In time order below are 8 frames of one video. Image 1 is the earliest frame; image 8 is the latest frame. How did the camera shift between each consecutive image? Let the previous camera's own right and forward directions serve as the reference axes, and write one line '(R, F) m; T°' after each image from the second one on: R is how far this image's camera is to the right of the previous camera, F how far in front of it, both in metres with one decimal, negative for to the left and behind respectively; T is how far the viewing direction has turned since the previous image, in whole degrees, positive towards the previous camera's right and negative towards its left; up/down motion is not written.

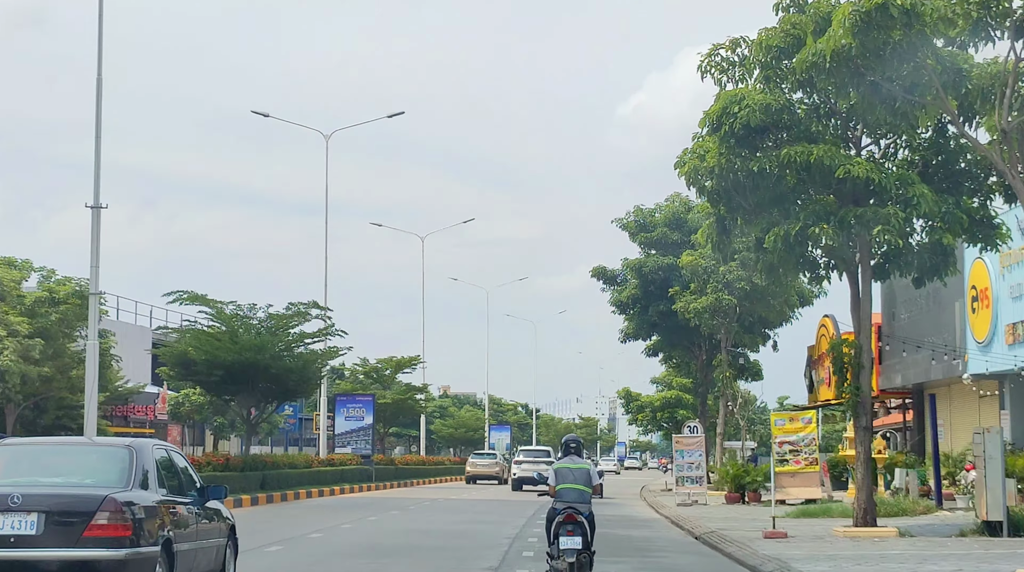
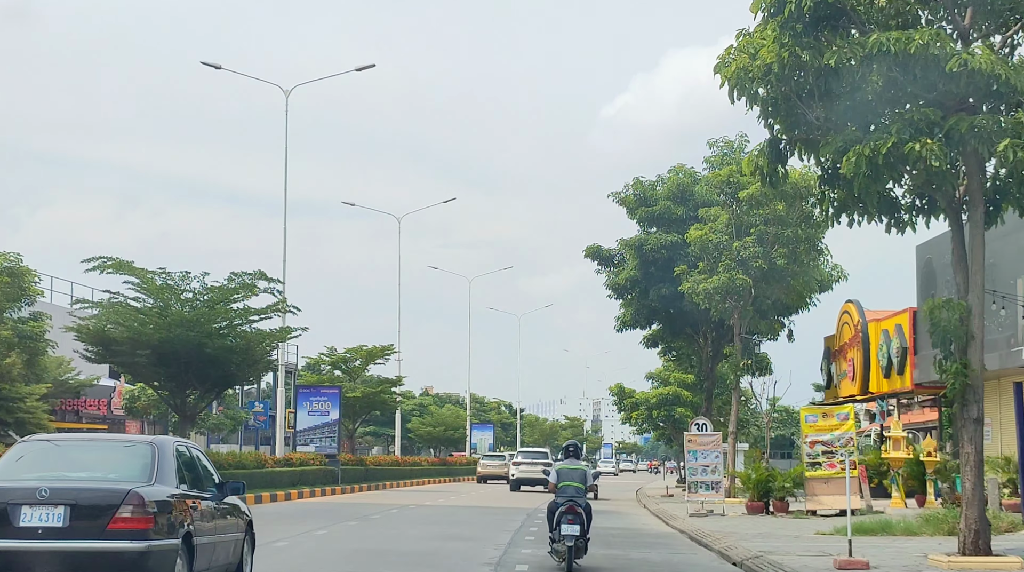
(0.0, +5.1) m; +1°
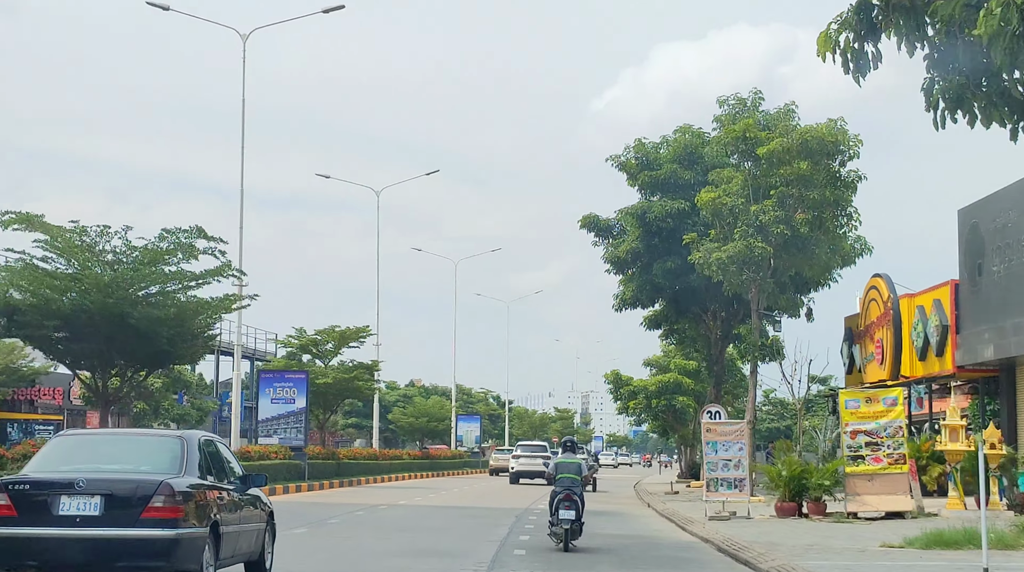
(0.0, +4.4) m; +1°
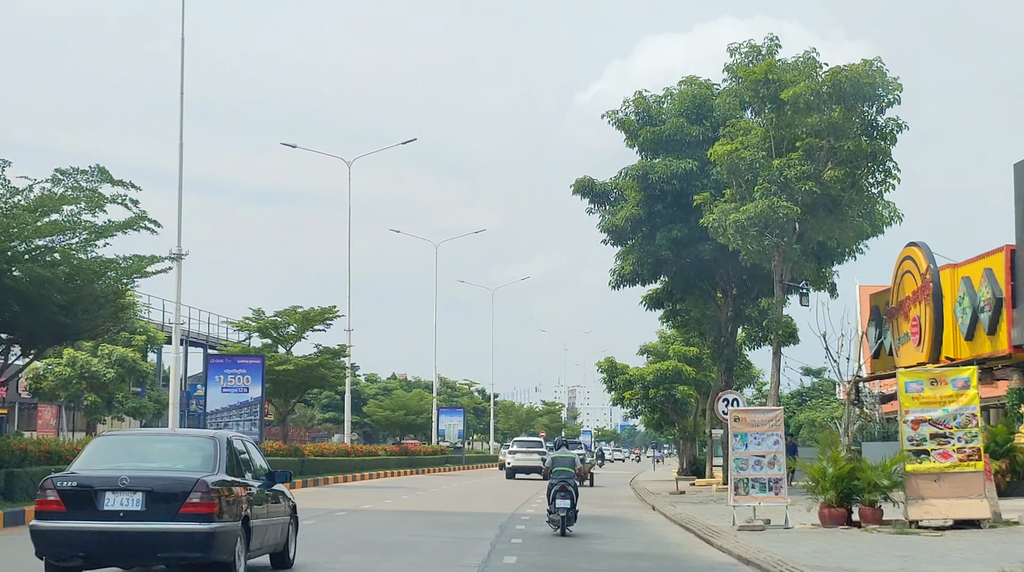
(+0.1, +4.6) m; +1°
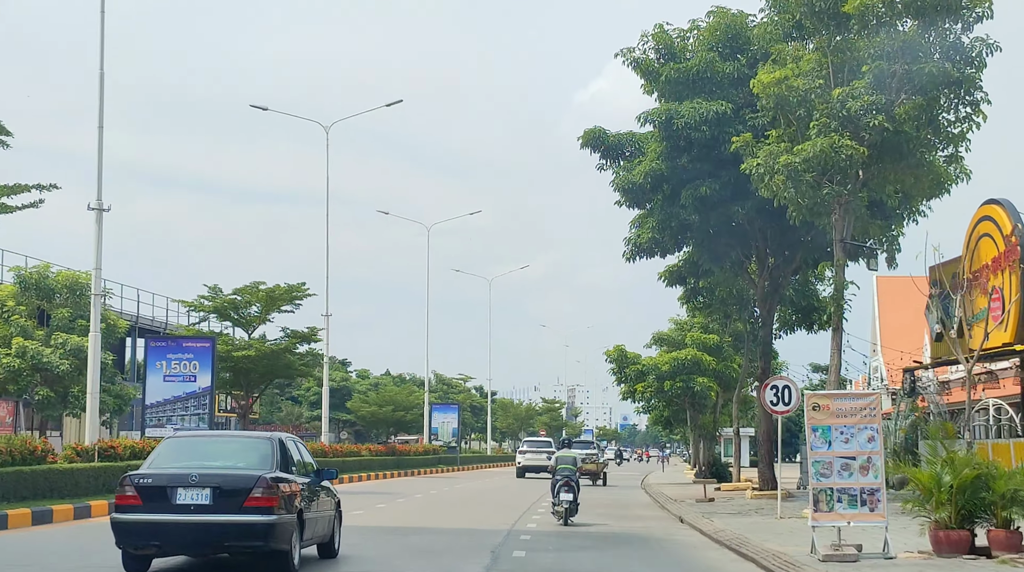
(0.0, +5.4) m; 0°
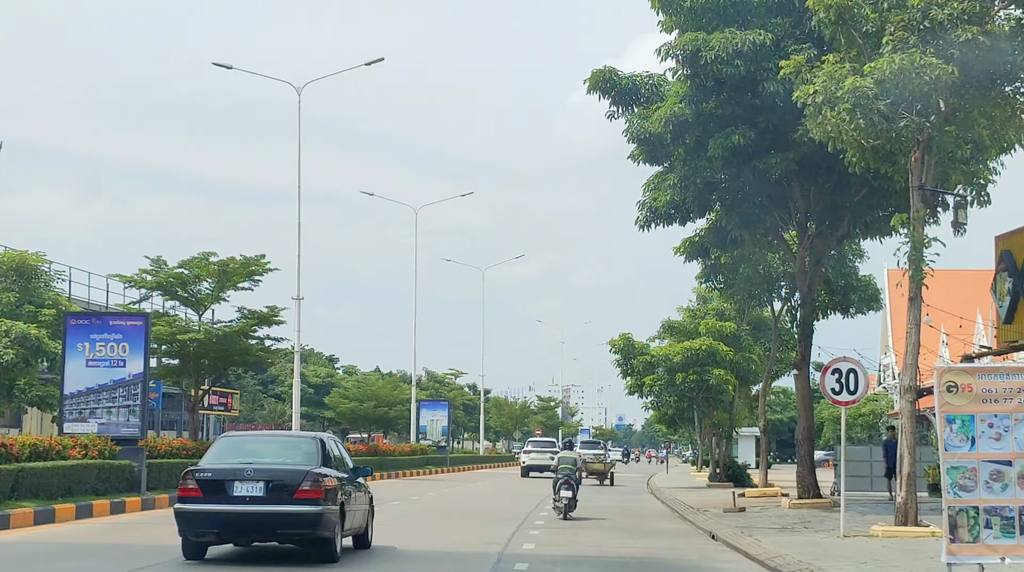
(0.0, +4.7) m; 0°
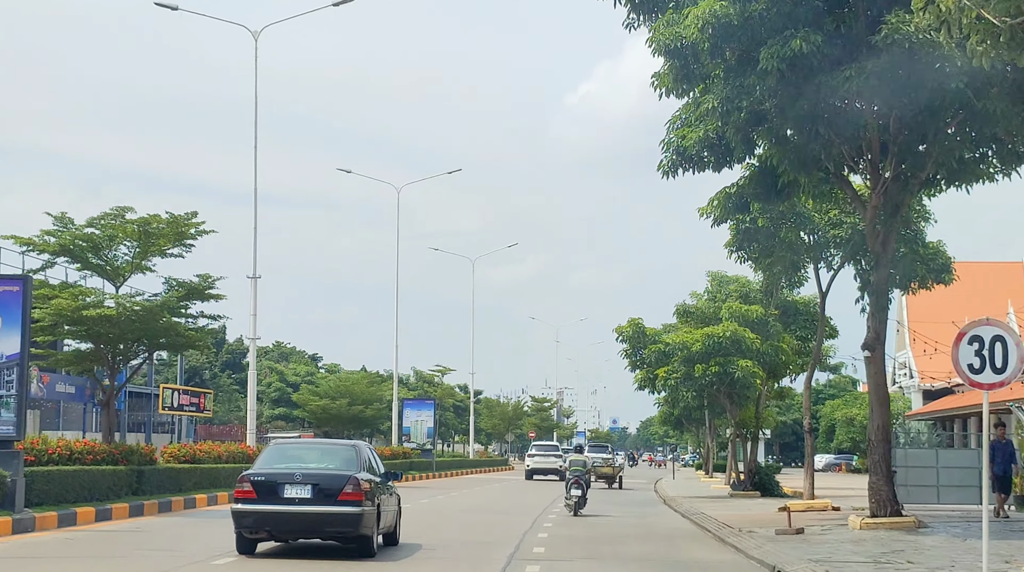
(0.0, +5.5) m; 0°
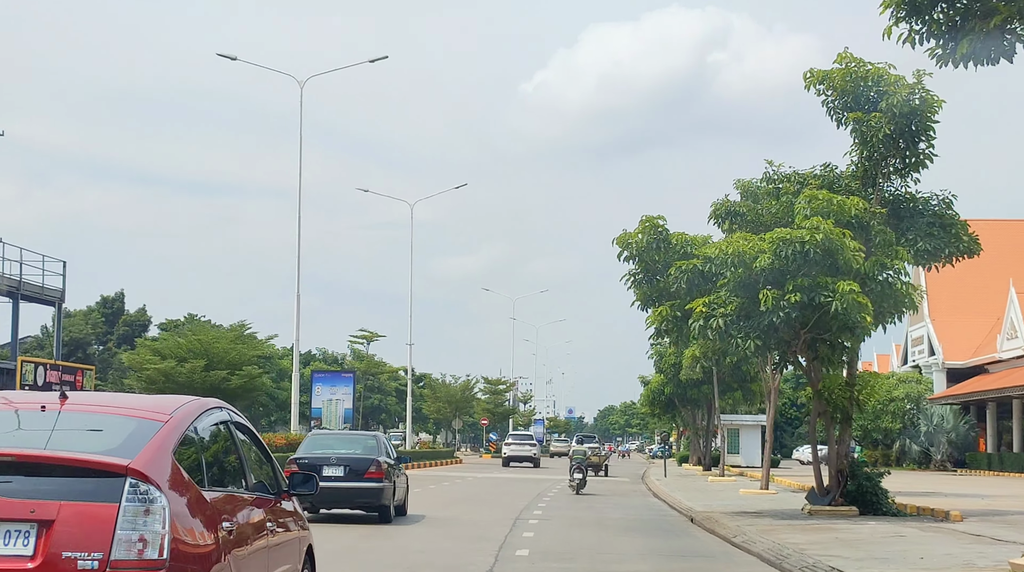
(+0.3, +14.2) m; +2°
